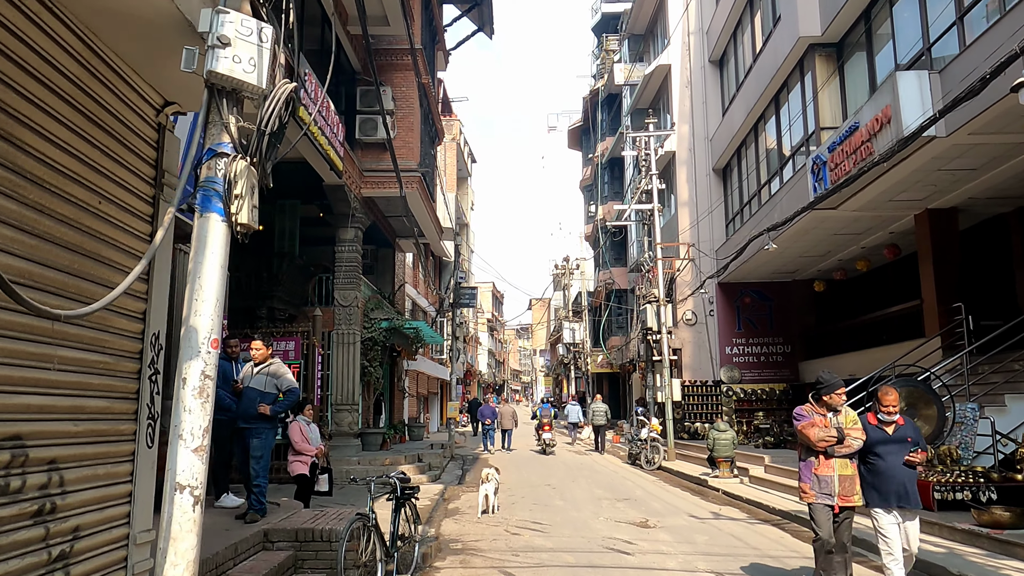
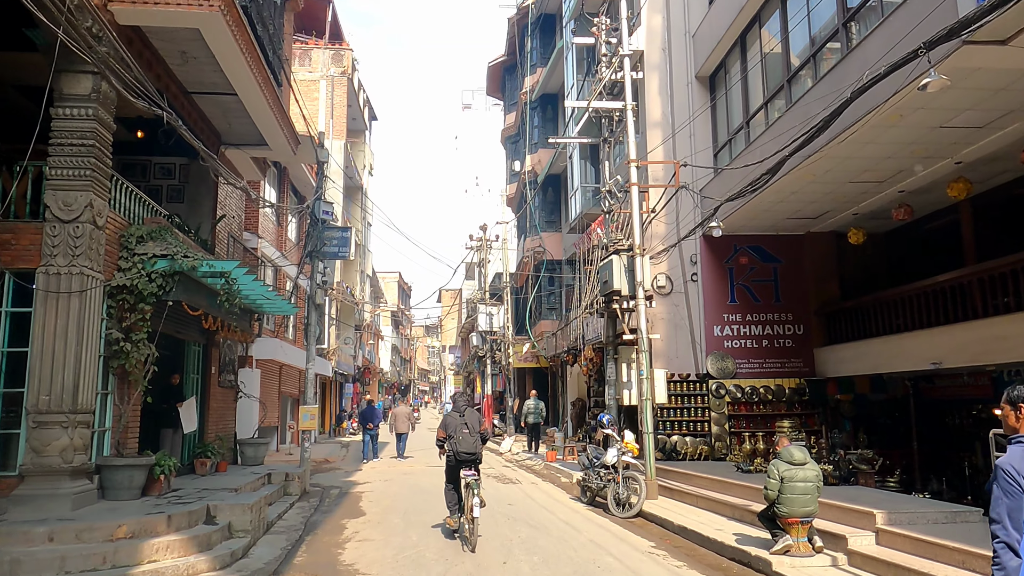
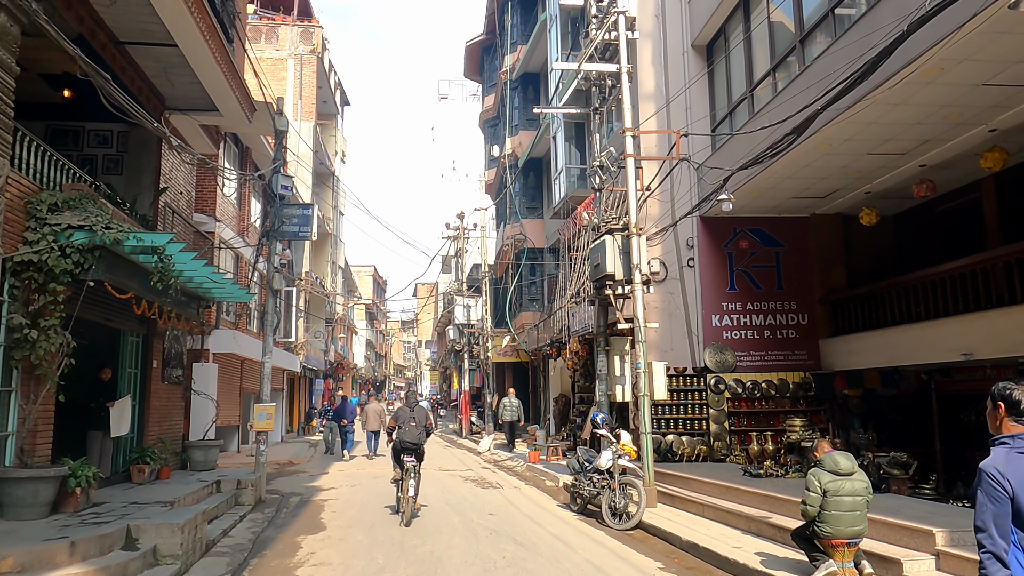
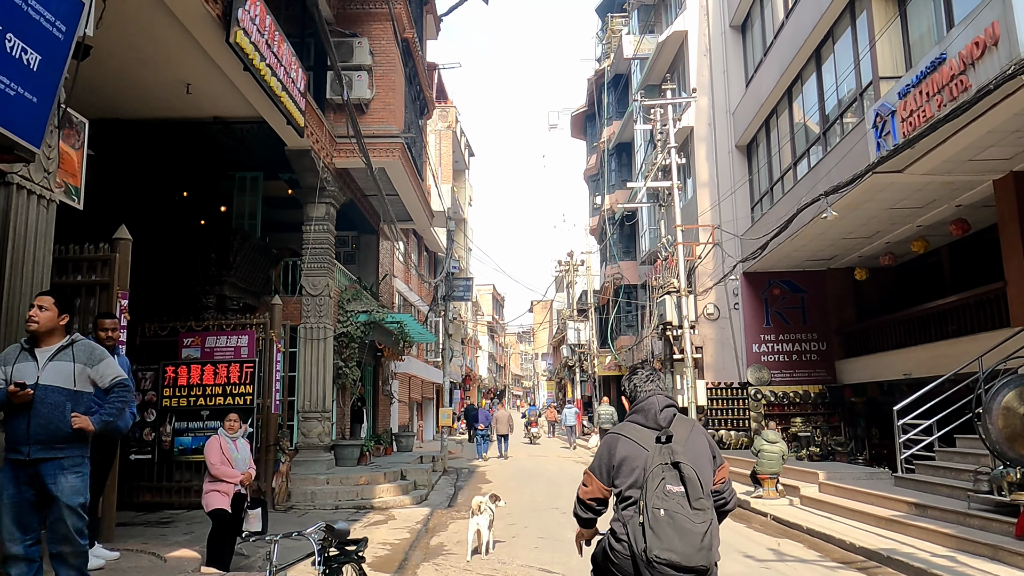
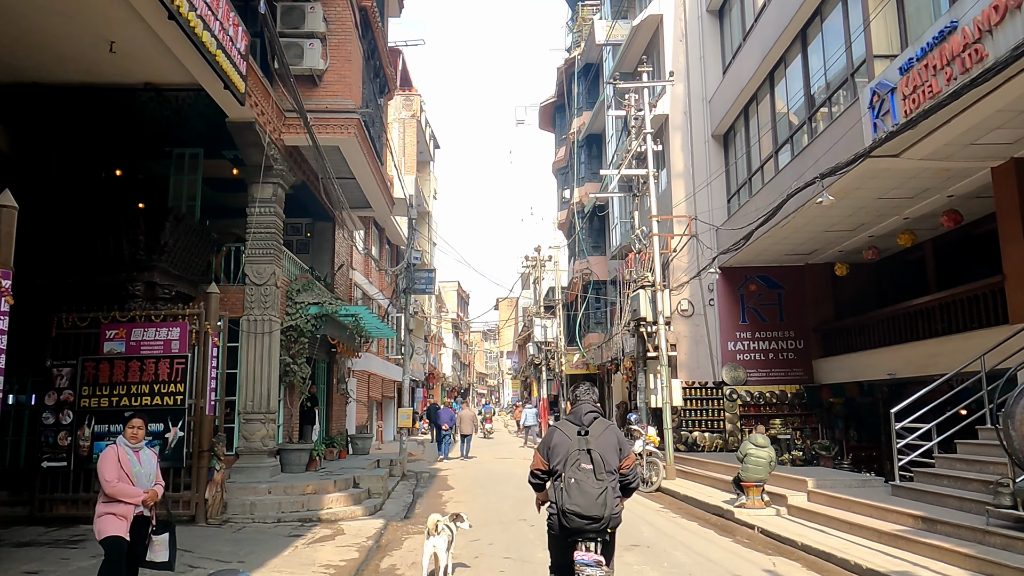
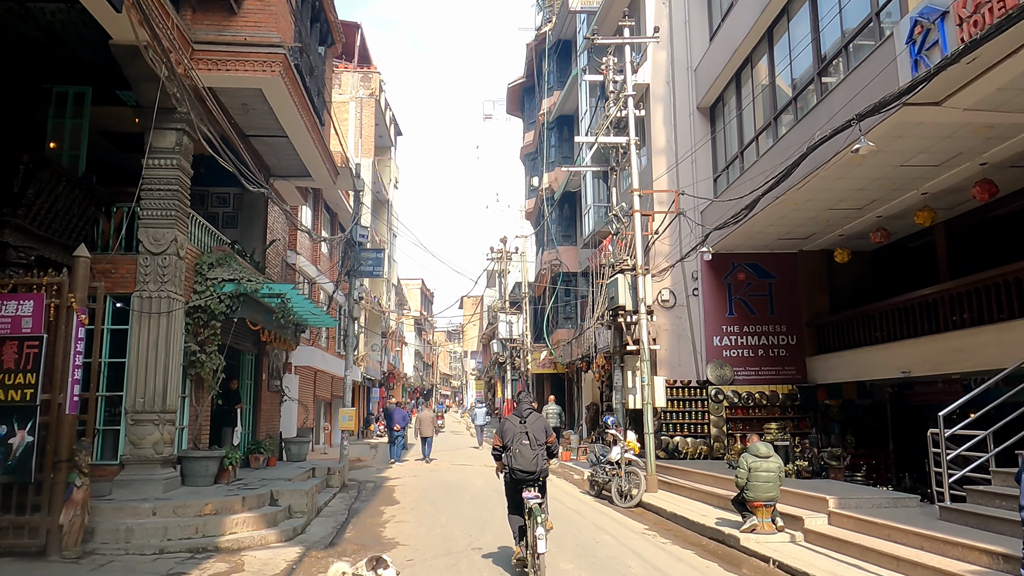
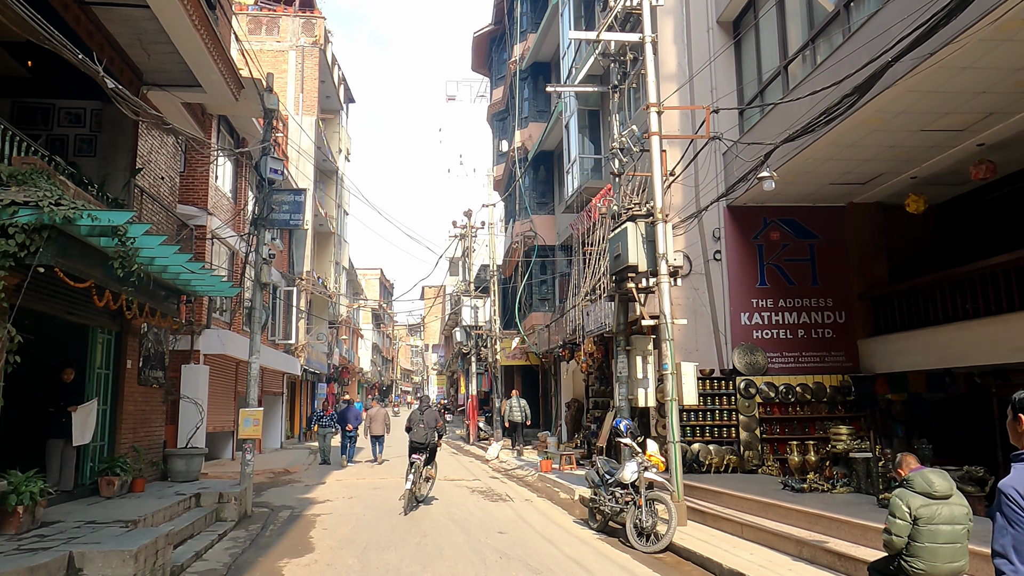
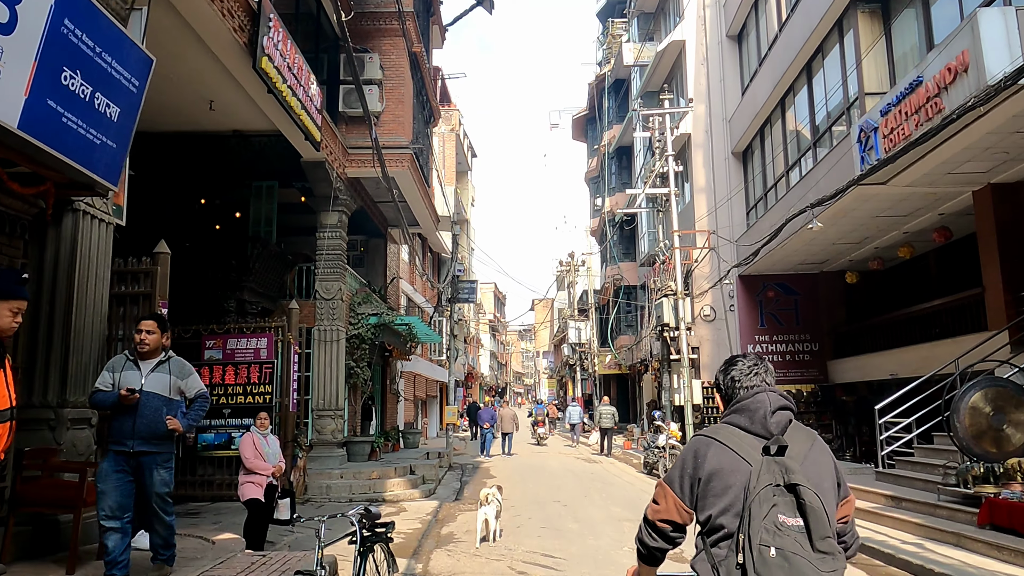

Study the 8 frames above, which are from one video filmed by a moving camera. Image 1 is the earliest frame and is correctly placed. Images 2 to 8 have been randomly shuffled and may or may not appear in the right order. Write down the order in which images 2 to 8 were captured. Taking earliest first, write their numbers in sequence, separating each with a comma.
8, 4, 5, 6, 2, 3, 7
